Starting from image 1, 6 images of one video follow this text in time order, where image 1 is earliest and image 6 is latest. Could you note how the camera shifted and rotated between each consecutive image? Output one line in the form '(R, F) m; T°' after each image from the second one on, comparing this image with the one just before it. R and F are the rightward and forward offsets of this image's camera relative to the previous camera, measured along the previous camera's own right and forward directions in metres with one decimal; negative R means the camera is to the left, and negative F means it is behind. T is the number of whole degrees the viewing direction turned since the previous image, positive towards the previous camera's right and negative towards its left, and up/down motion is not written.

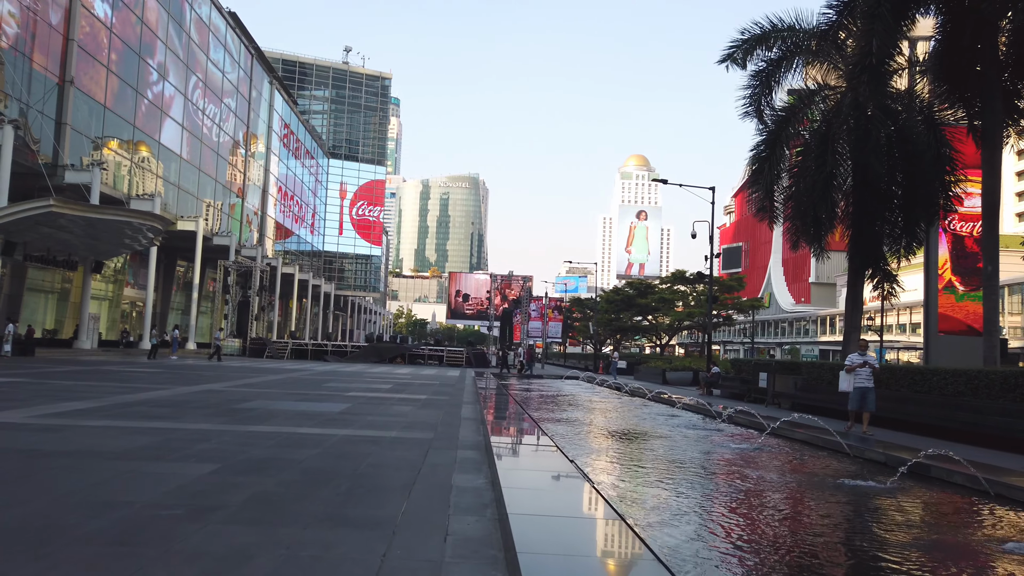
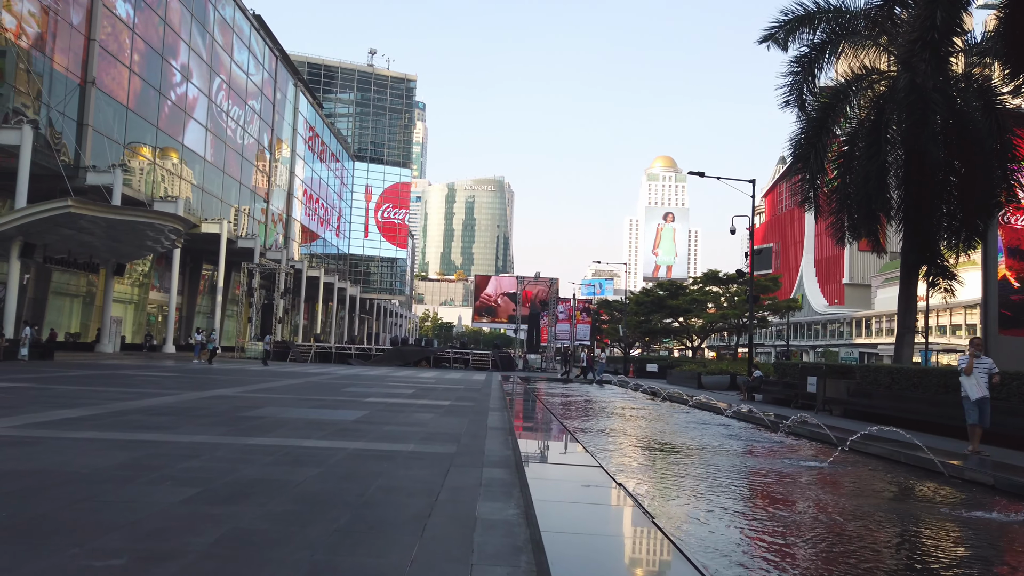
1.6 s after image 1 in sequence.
(-0.1, +1.1) m; -2°
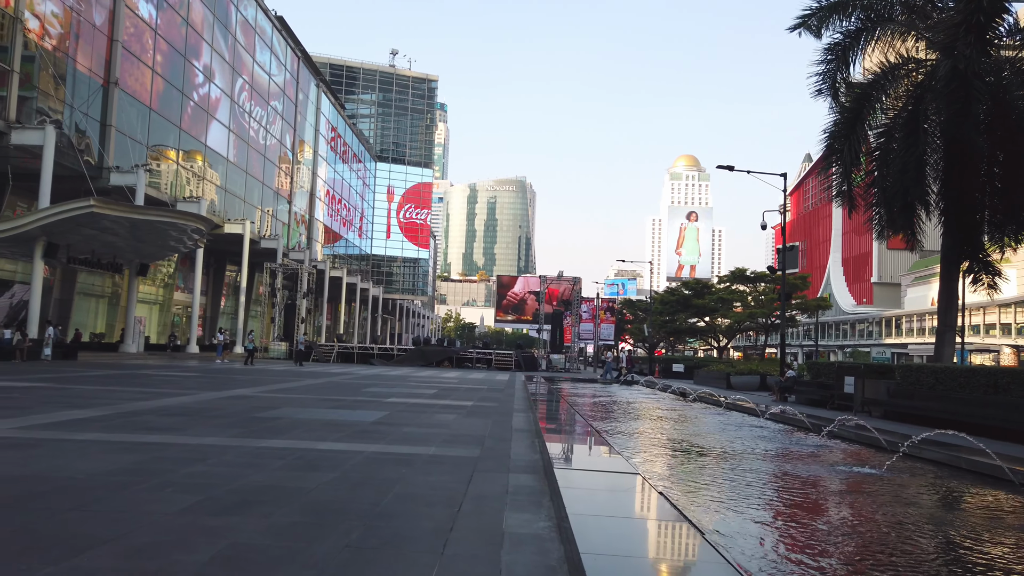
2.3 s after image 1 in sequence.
(0.0, +0.5) m; -2°
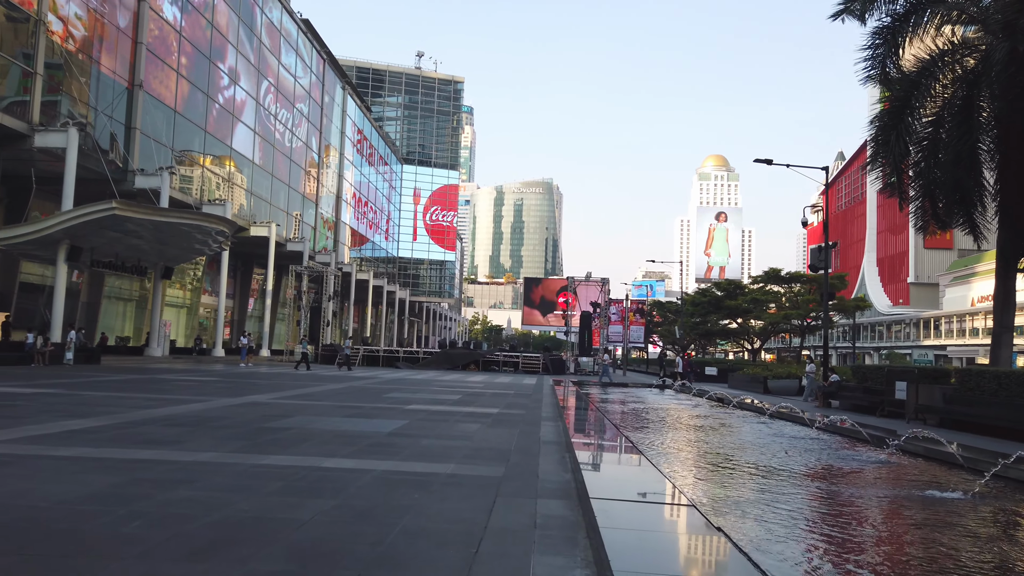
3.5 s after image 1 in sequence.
(0.0, +0.8) m; -2°
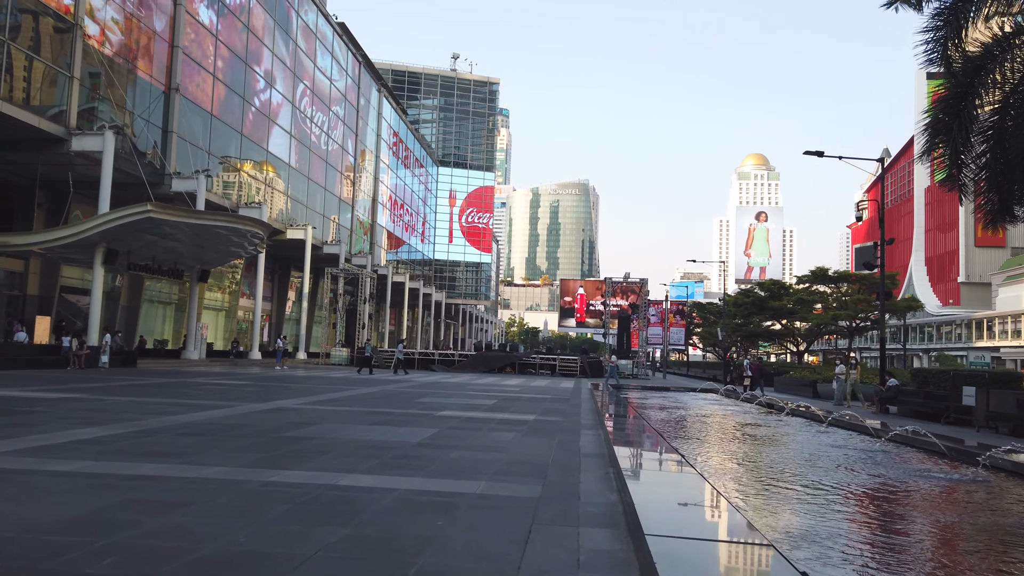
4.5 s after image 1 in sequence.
(0.0, +0.7) m; -3°
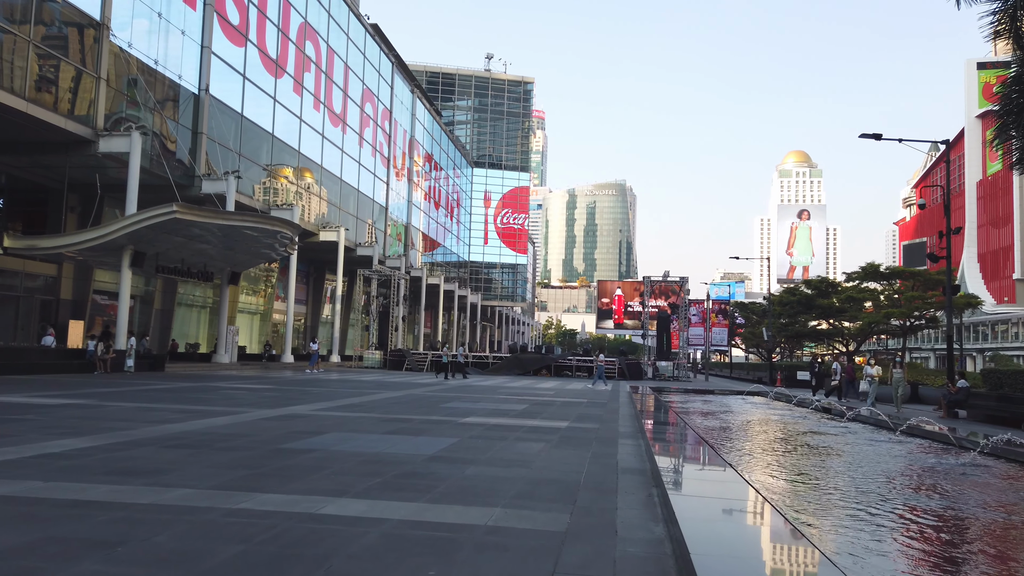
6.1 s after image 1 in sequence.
(+0.1, +1.1) m; -3°
